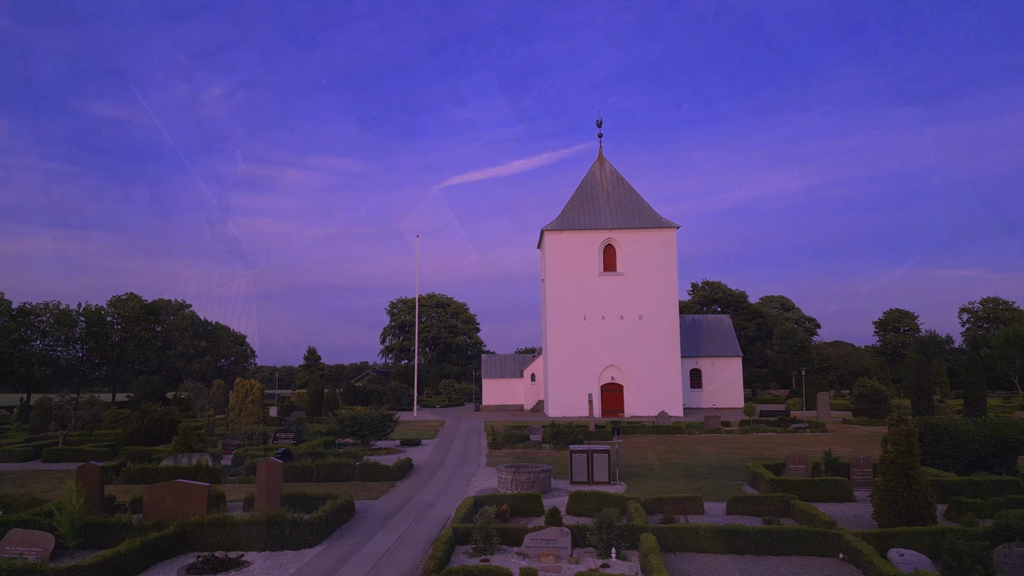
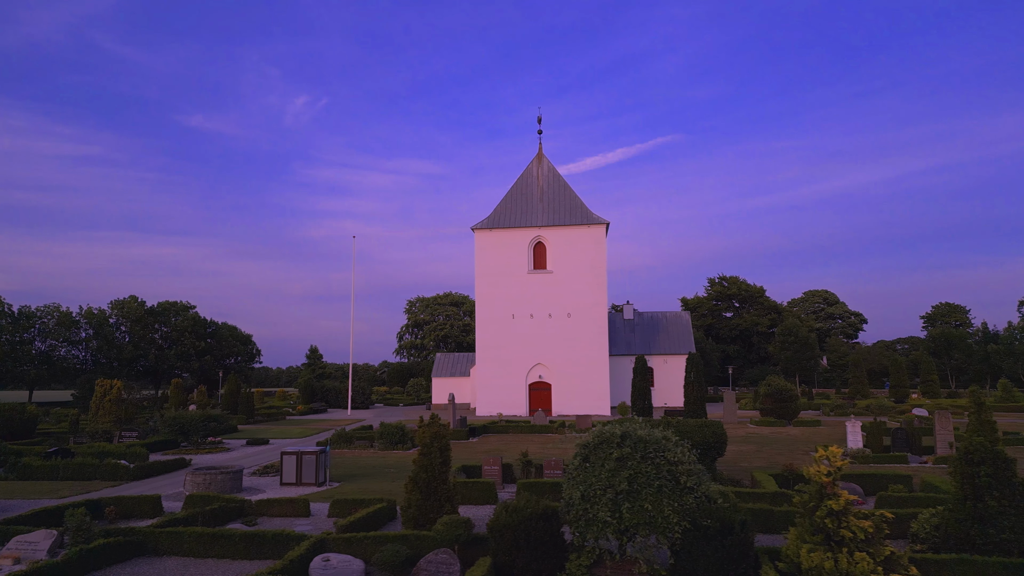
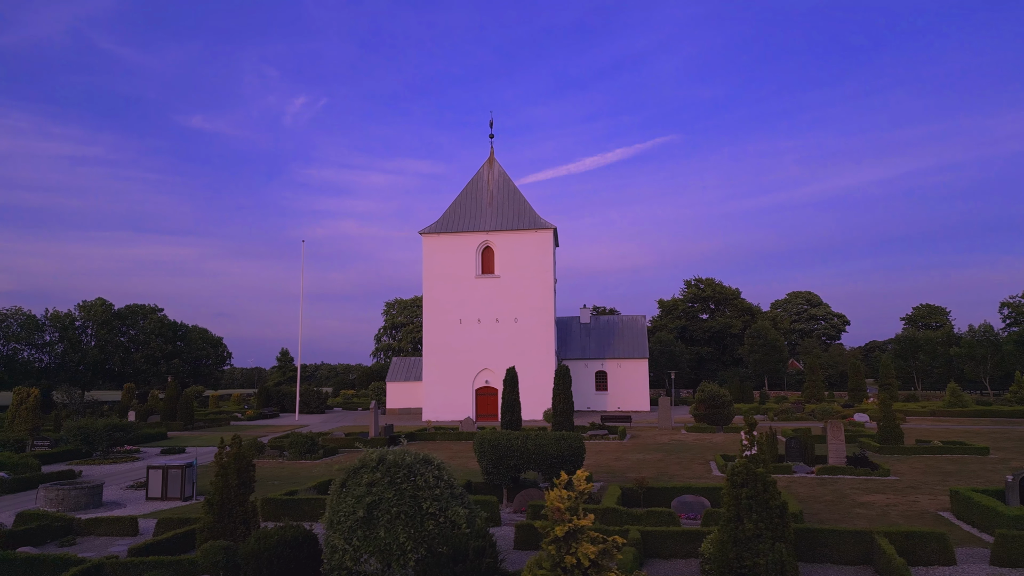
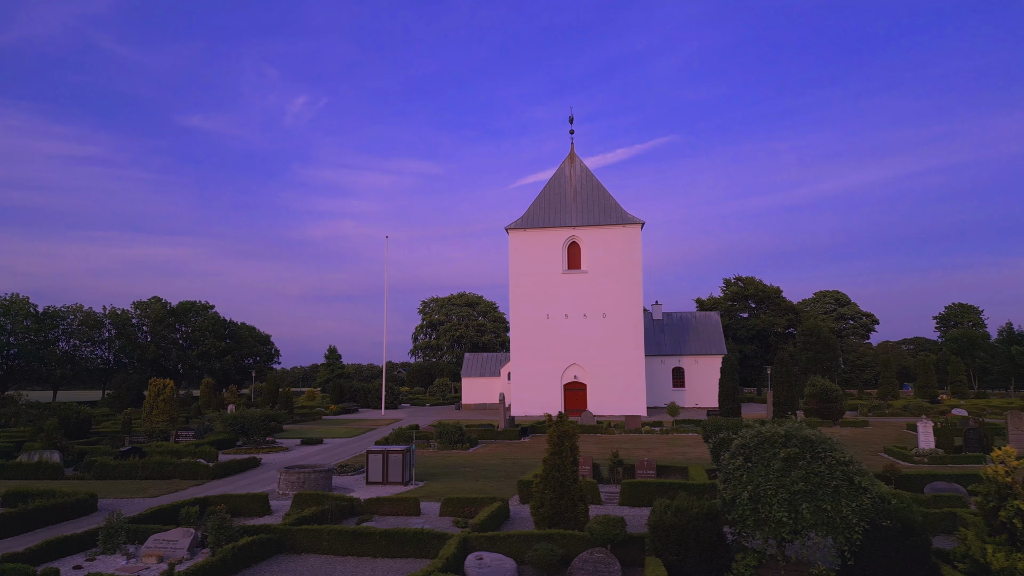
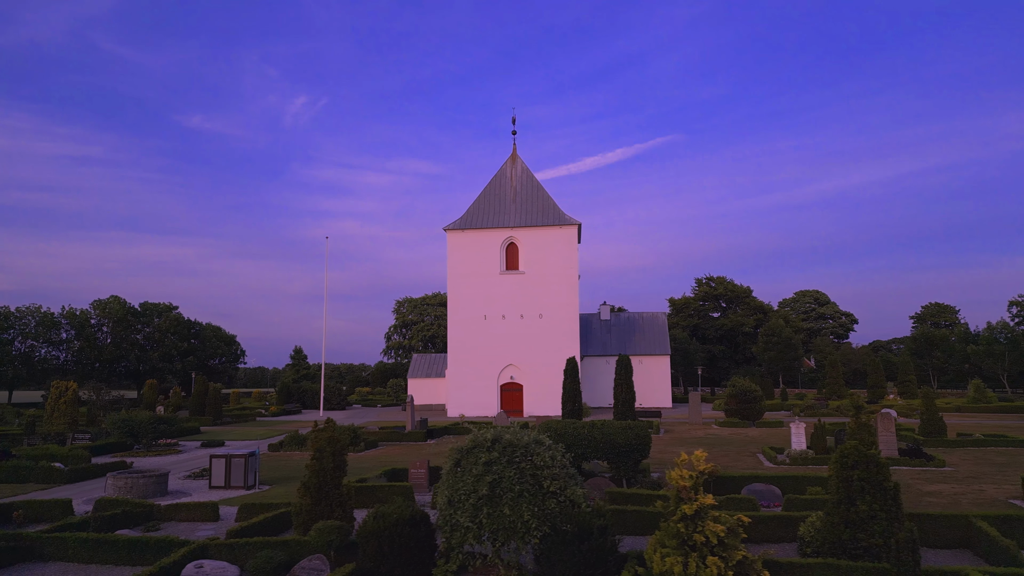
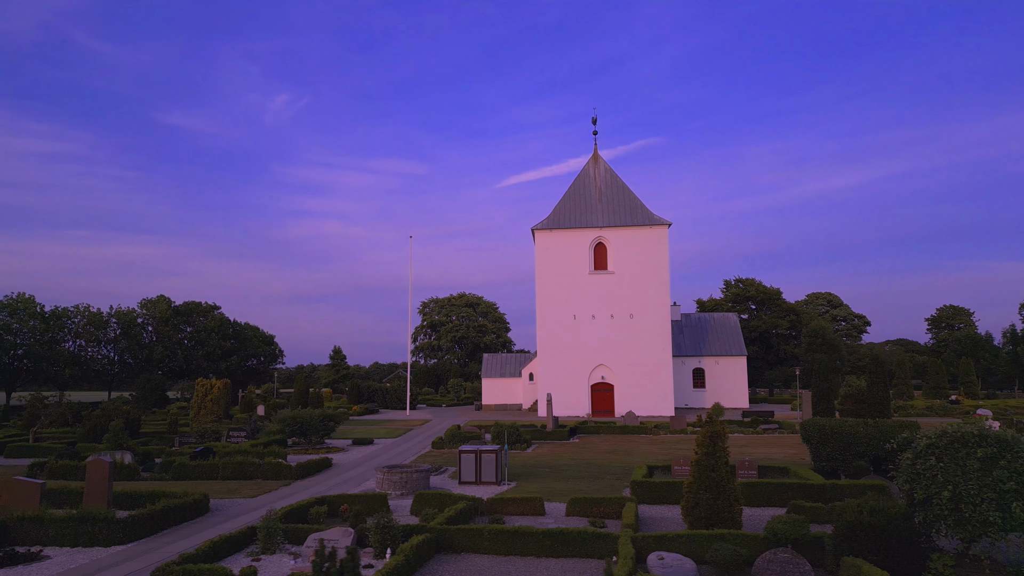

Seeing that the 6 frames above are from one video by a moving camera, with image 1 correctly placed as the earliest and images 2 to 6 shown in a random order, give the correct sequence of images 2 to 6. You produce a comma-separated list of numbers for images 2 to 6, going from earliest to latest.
6, 4, 2, 5, 3
